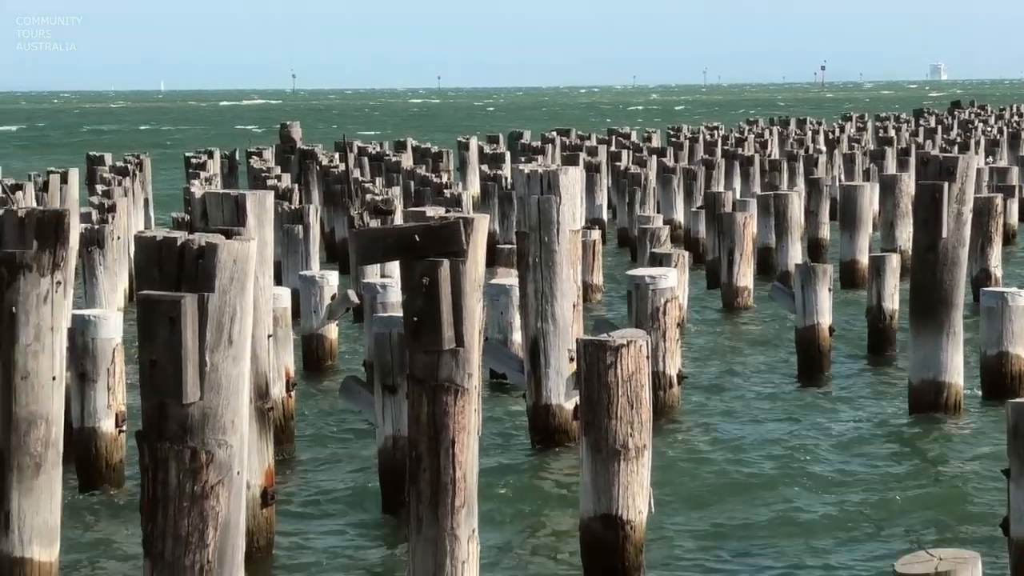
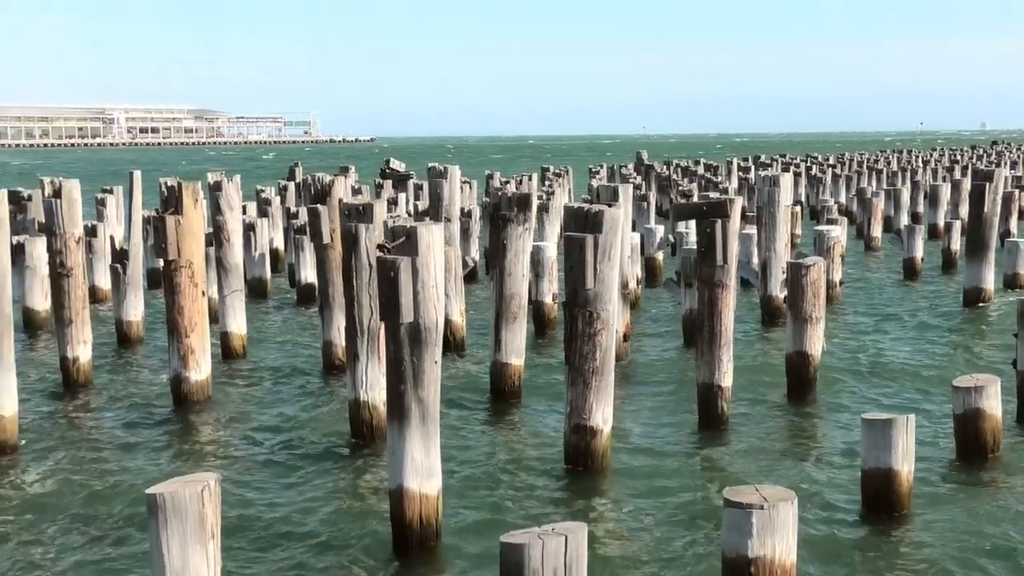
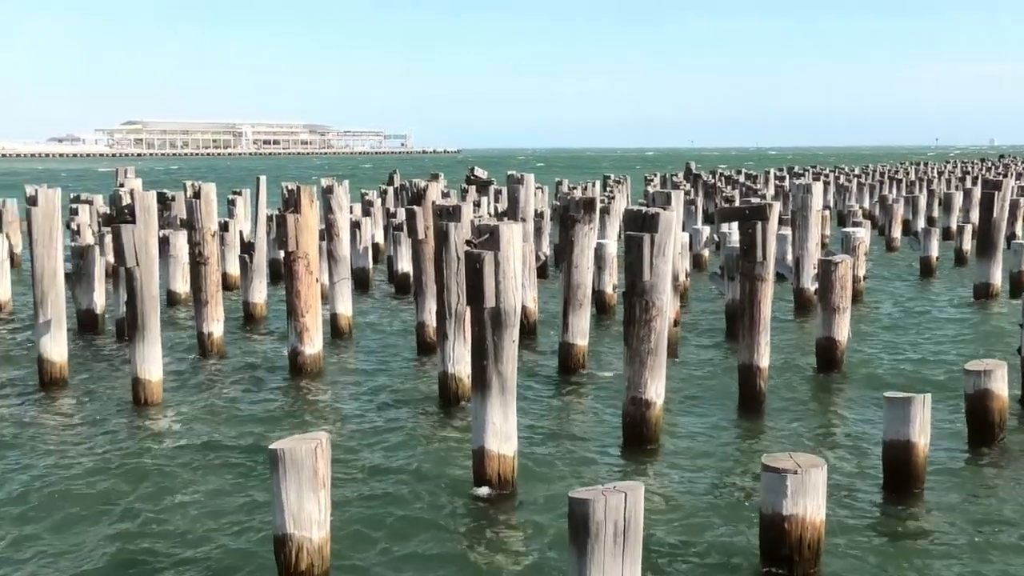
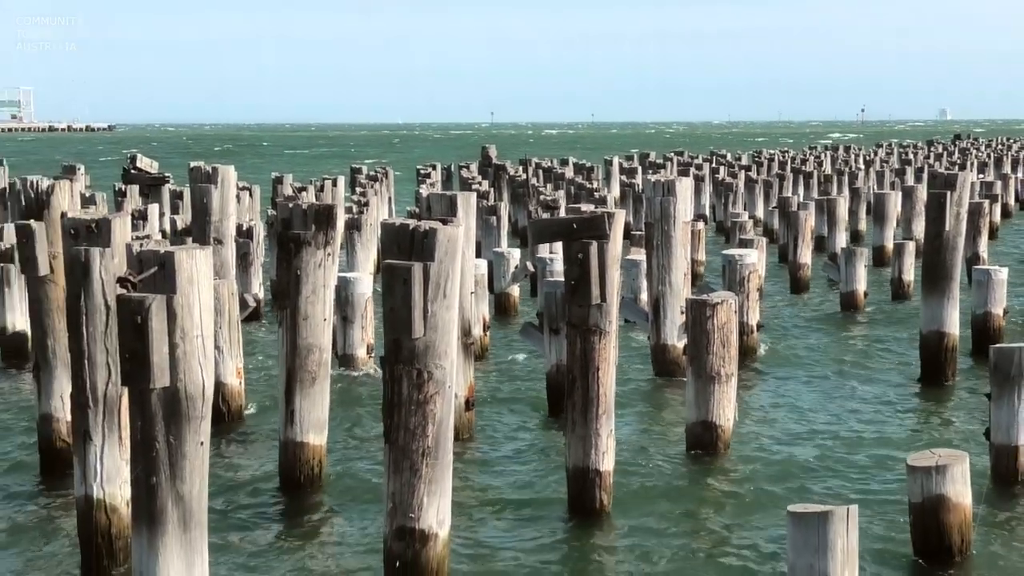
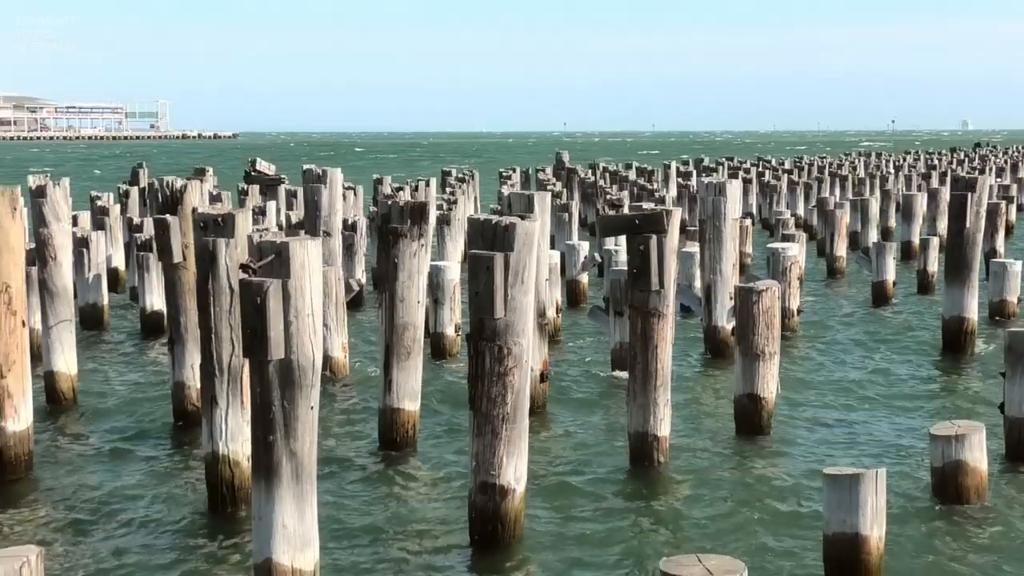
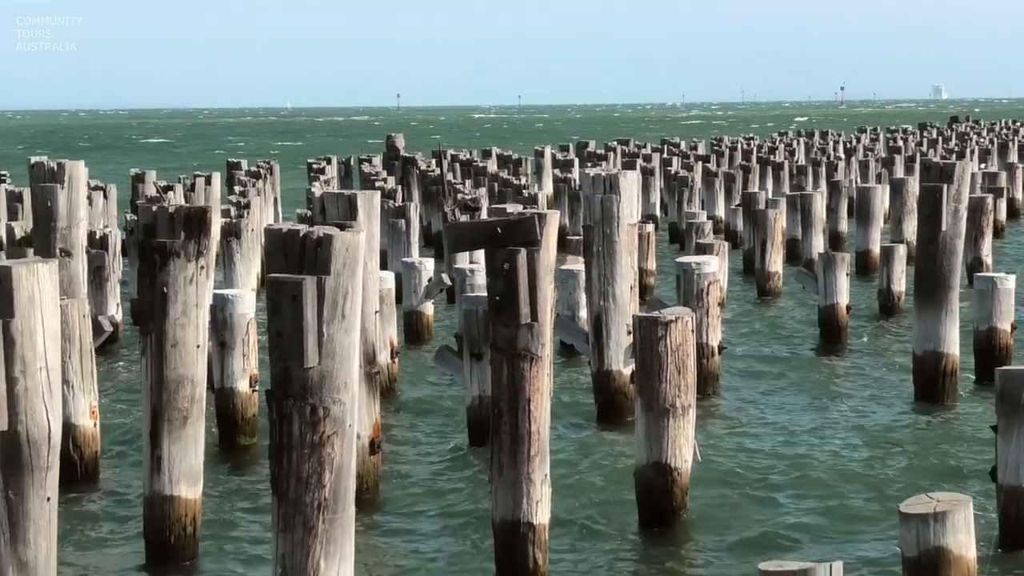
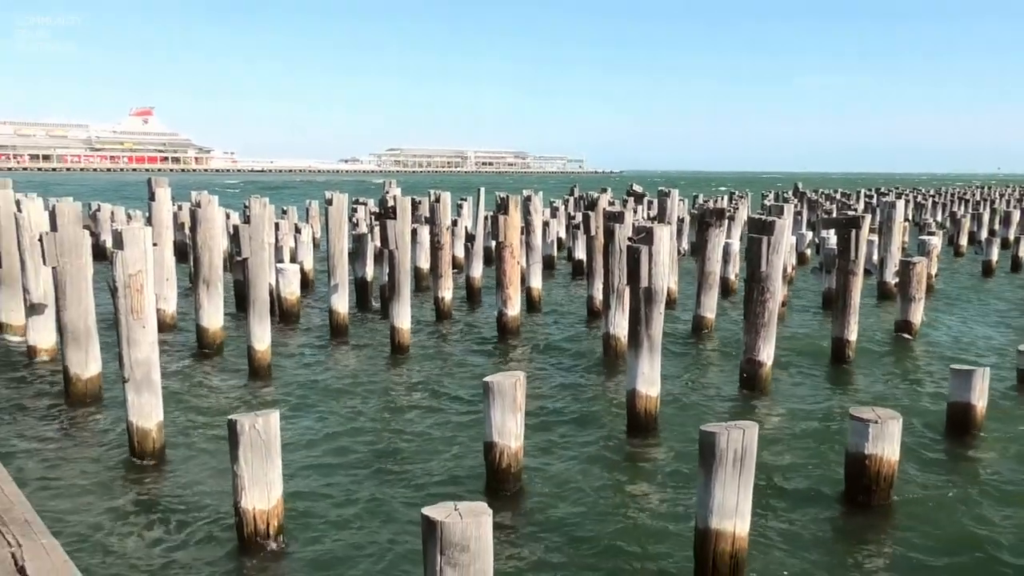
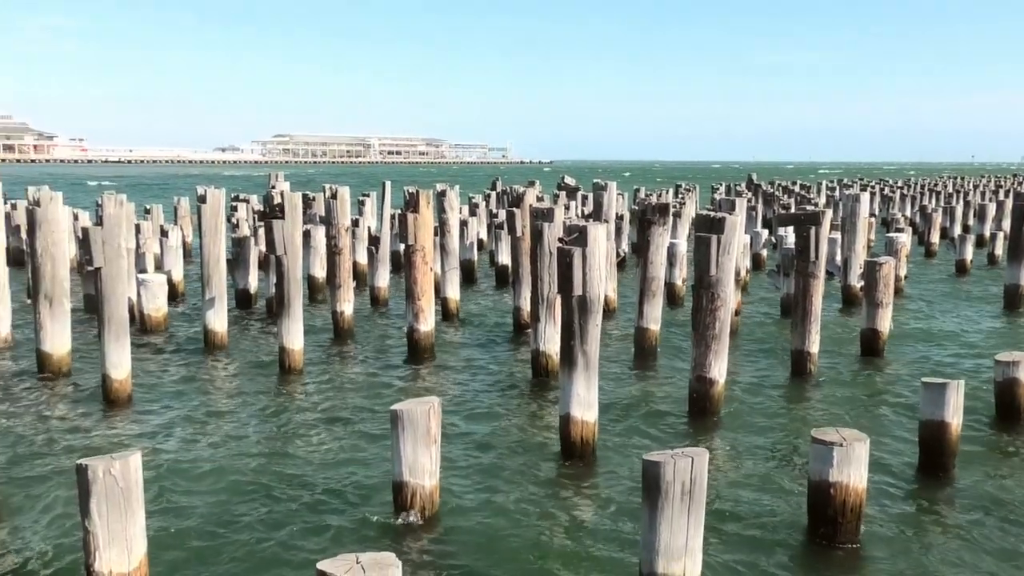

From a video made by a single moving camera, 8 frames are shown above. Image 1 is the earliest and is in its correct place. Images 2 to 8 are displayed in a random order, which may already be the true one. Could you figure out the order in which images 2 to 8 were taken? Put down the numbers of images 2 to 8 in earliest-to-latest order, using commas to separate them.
6, 4, 5, 2, 3, 8, 7
